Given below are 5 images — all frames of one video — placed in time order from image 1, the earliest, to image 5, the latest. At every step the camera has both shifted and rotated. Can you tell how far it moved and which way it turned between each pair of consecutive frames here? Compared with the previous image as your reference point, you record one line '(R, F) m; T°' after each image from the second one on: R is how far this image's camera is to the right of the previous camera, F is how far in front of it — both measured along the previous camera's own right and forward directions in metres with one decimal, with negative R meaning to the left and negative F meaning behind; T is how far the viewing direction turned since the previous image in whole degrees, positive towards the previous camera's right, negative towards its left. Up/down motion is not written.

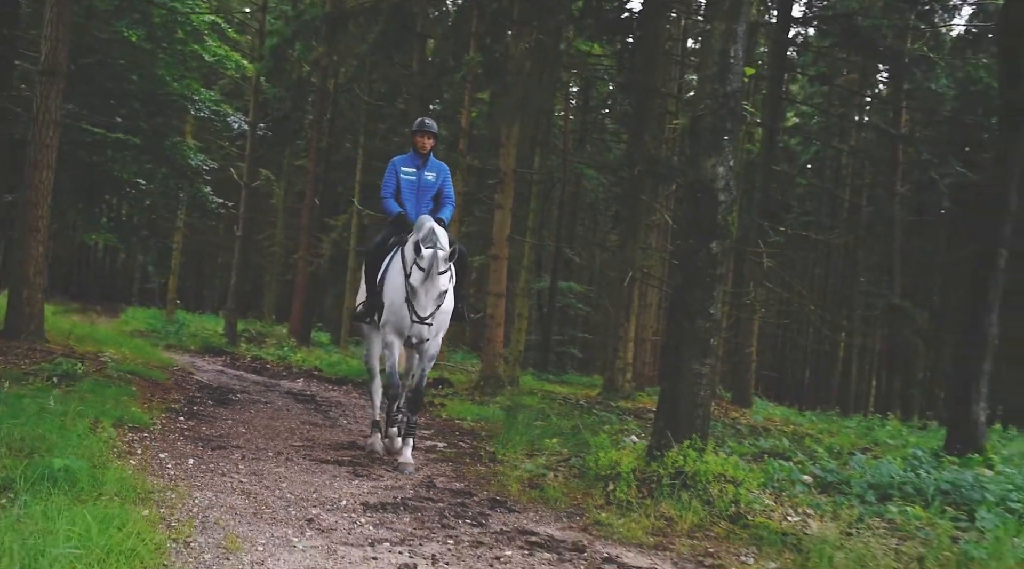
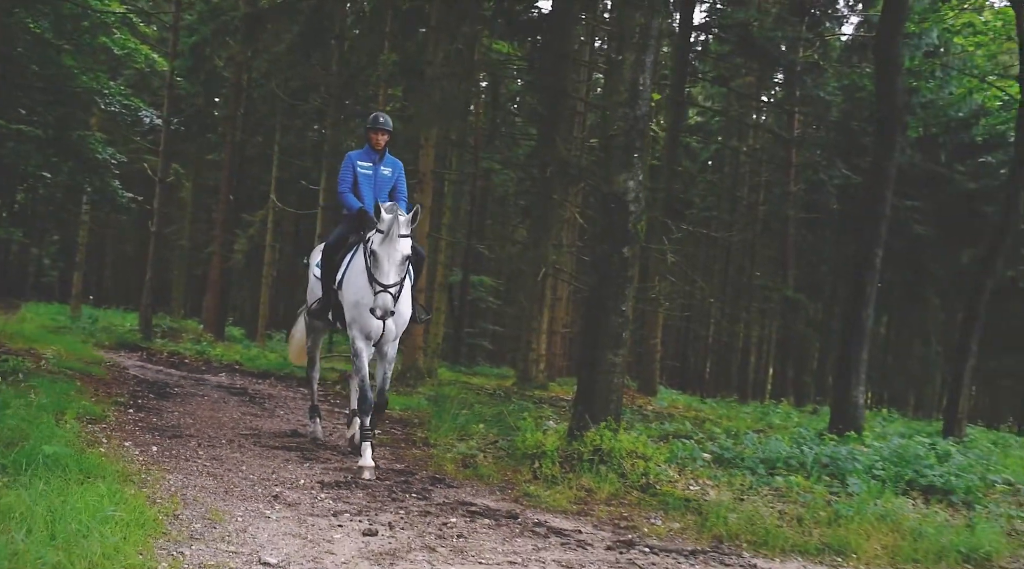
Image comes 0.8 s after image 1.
(-0.2, -0.9) m; +5°
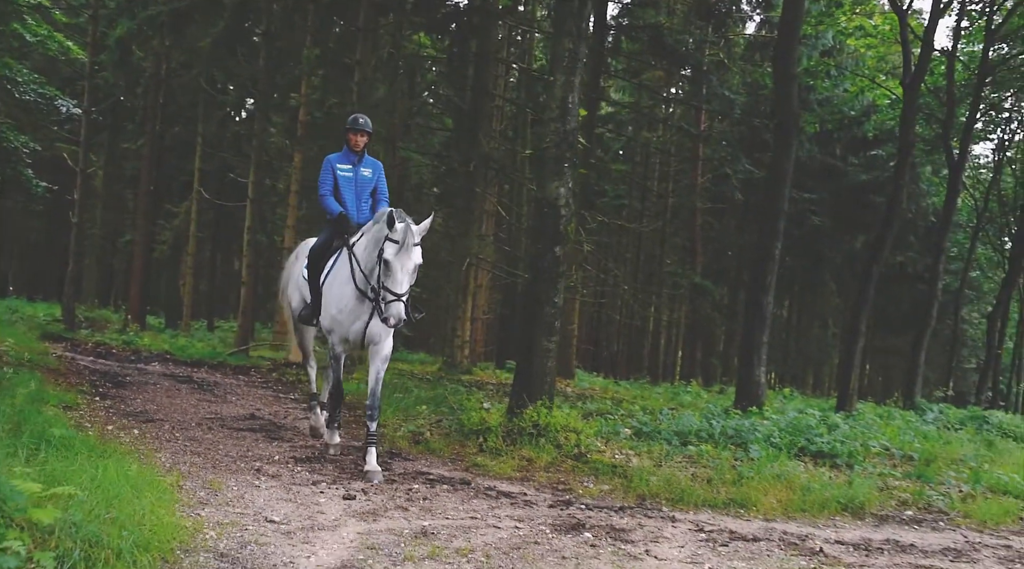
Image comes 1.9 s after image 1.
(-0.3, -1.0) m; +5°
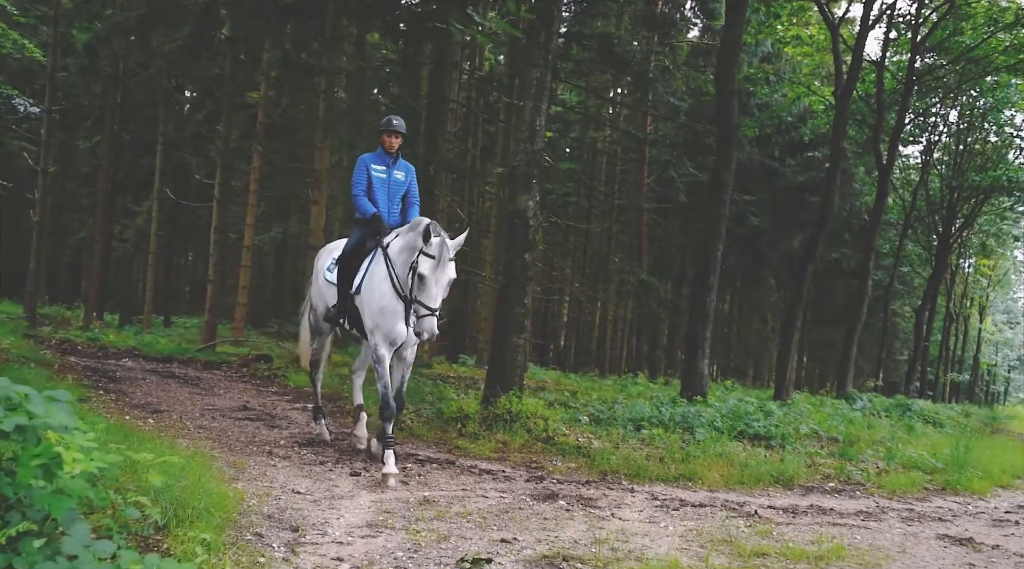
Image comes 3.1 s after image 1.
(-0.3, -1.1) m; +3°
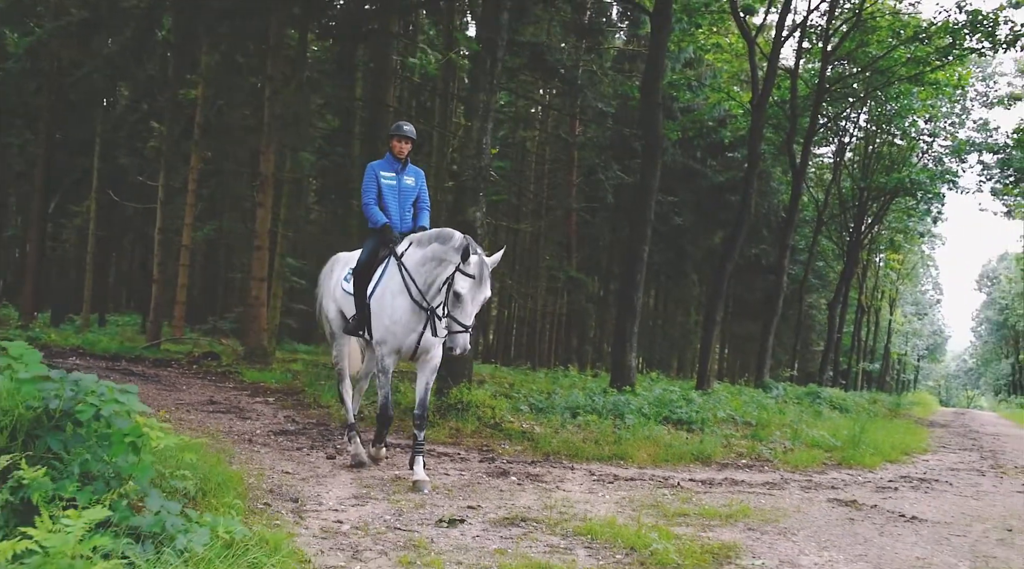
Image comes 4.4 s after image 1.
(-0.3, -1.2) m; +4°
